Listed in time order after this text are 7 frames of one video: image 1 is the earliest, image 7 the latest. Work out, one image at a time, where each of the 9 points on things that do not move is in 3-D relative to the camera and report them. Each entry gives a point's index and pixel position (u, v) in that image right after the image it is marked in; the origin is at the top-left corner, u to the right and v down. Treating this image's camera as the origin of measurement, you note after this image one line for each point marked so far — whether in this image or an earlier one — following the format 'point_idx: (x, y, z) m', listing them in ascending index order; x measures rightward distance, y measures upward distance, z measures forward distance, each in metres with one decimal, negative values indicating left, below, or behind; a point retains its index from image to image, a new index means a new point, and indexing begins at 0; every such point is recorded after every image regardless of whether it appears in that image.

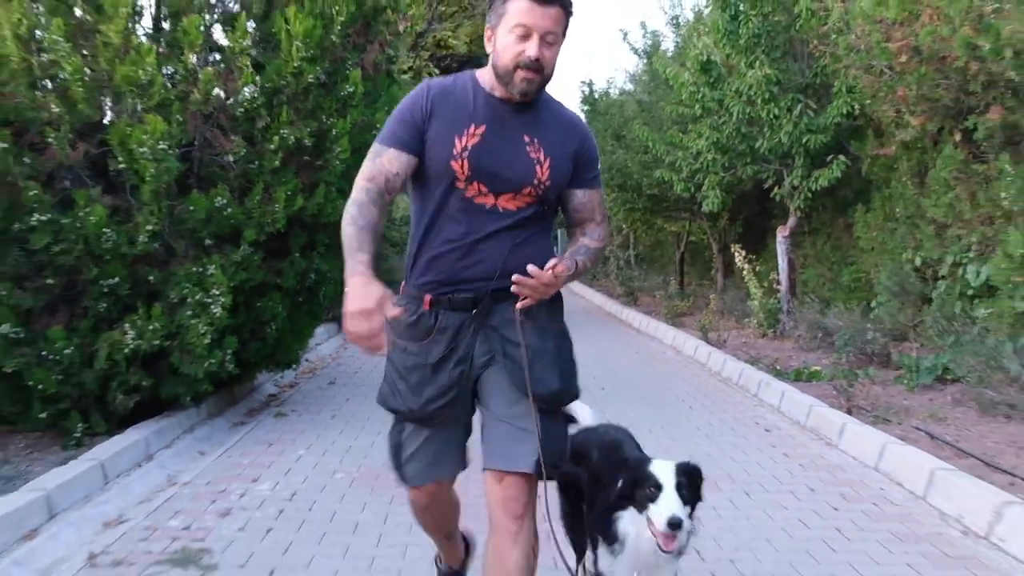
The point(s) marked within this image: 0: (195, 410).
0: (-1.4, -0.5, +7.4) m
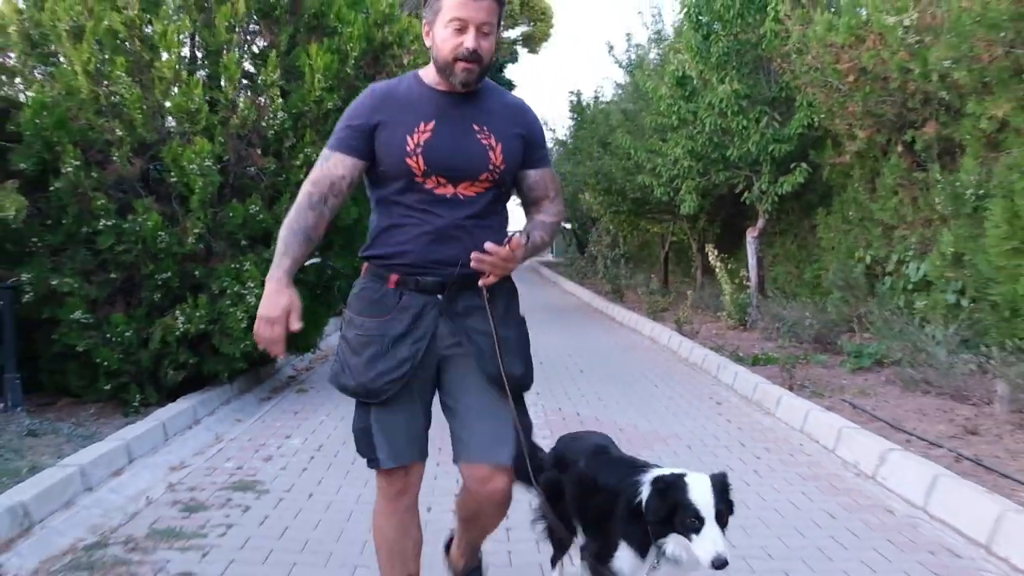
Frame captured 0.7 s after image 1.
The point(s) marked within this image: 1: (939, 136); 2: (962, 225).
0: (-1.5, -0.5, +8.7) m
1: (+3.0, +1.1, +11.7) m
2: (+3.0, +0.4, +10.9) m
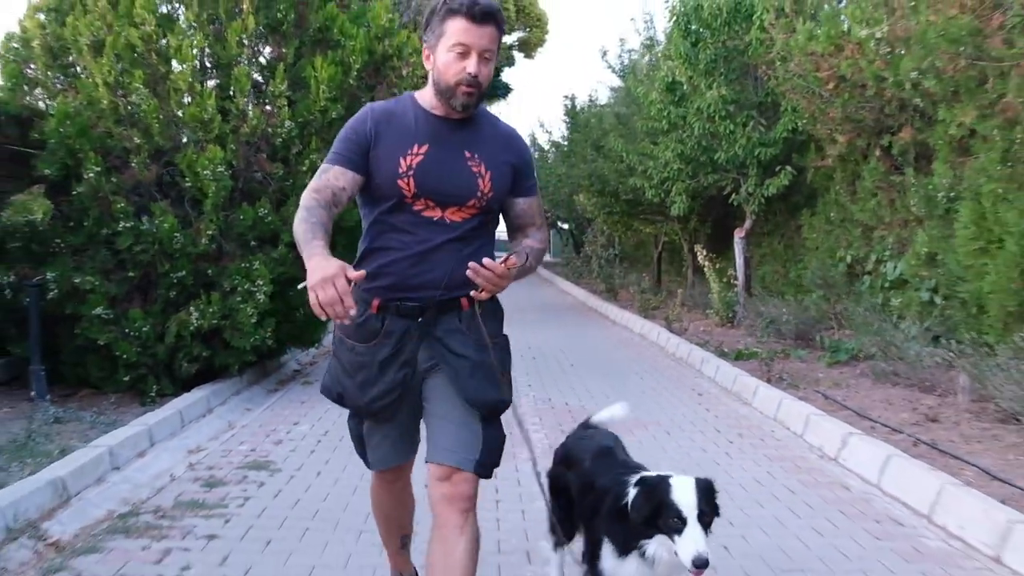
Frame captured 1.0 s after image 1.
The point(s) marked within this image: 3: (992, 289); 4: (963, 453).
0: (-1.5, -0.5, +9.3) m
1: (+3.0, +1.1, +12.3) m
2: (+2.9, +0.4, +11.4) m
3: (+2.9, 0.0, +9.7) m
4: (+1.9, -0.7, +7.0) m
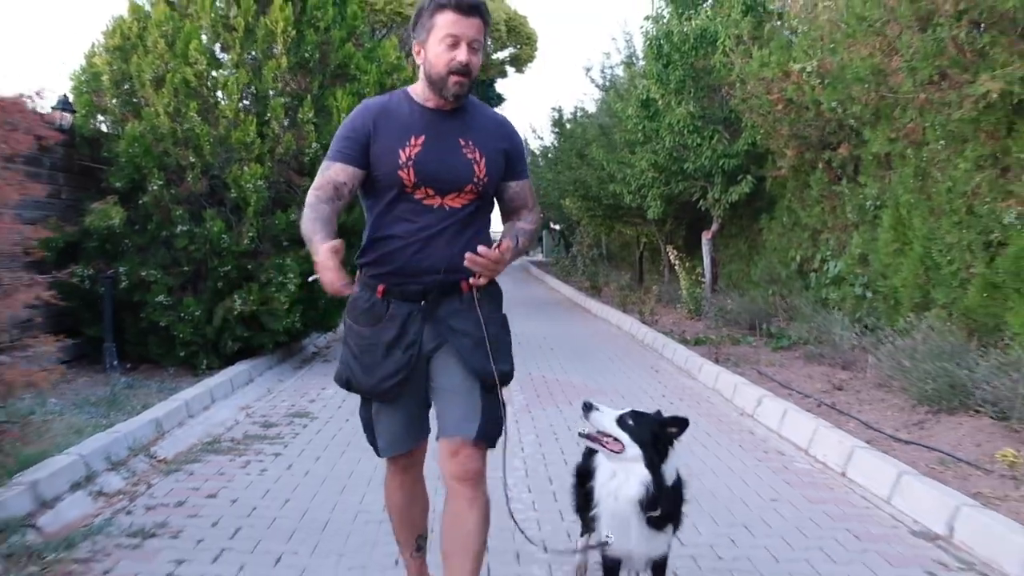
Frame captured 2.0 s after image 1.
0: (-1.6, -0.5, +11.2) m
1: (+2.9, +1.1, +14.1) m
2: (+2.9, +0.5, +13.3) m
3: (+2.8, 0.0, +11.6) m
4: (+1.8, -0.7, +8.8) m
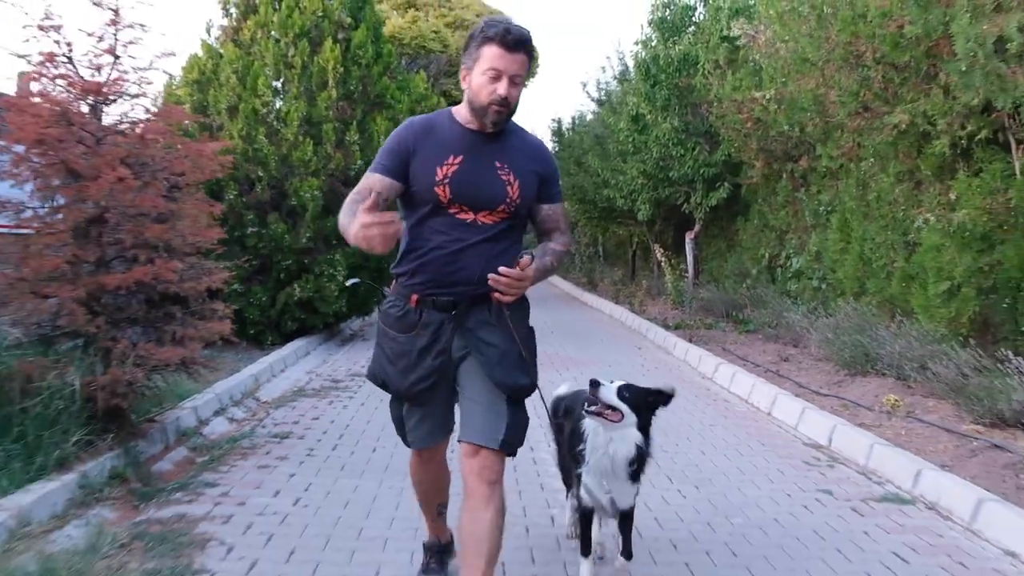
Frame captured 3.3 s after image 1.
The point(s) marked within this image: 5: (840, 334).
0: (-1.6, -0.4, +13.5) m
1: (+3.0, +1.2, +16.5) m
2: (+2.9, +0.5, +15.7) m
3: (+2.8, +0.1, +14.0) m
4: (+1.9, -0.6, +11.2) m
5: (+2.2, -0.3, +11.4) m
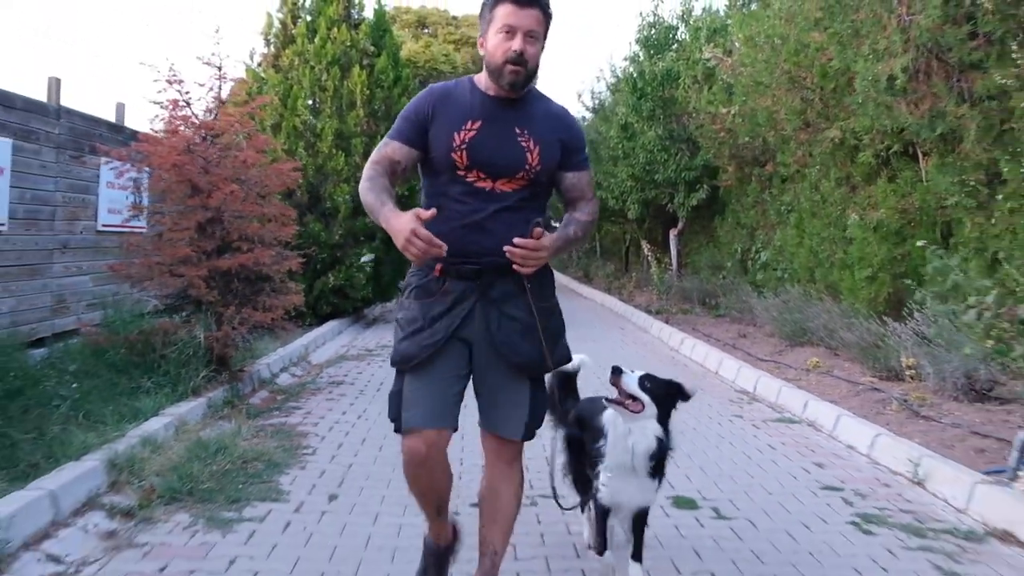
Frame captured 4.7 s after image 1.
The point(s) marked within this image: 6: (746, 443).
0: (-1.6, -0.3, +15.8) m
1: (+3.0, +1.3, +18.8) m
2: (+2.9, +0.7, +18.0) m
3: (+2.8, +0.2, +16.3) m
4: (+1.9, -0.5, +13.5) m
5: (+2.3, -0.2, +13.7) m
6: (+1.1, -0.7, +7.4) m
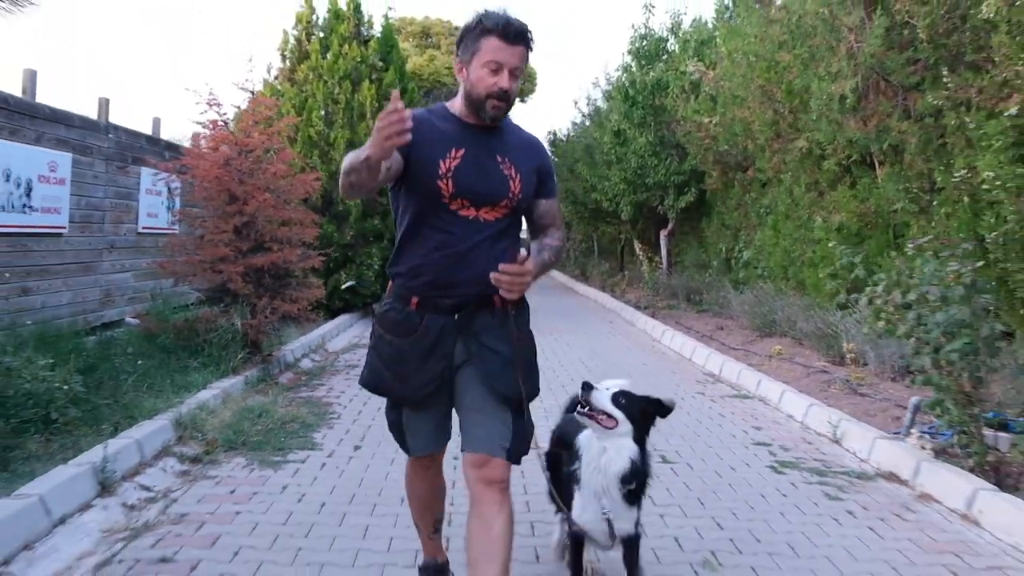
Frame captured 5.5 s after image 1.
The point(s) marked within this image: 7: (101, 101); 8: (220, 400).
0: (-1.6, -0.2, +17.2) m
1: (+2.9, +1.4, +20.2) m
2: (+2.9, +0.7, +19.4) m
3: (+2.8, +0.2, +17.6) m
4: (+1.9, -0.4, +14.9) m
5: (+2.2, -0.2, +15.0) m
6: (+1.0, -0.7, +8.8) m
7: (-2.8, +1.3, +11.2) m
8: (-1.4, -0.6, +8.1) m
